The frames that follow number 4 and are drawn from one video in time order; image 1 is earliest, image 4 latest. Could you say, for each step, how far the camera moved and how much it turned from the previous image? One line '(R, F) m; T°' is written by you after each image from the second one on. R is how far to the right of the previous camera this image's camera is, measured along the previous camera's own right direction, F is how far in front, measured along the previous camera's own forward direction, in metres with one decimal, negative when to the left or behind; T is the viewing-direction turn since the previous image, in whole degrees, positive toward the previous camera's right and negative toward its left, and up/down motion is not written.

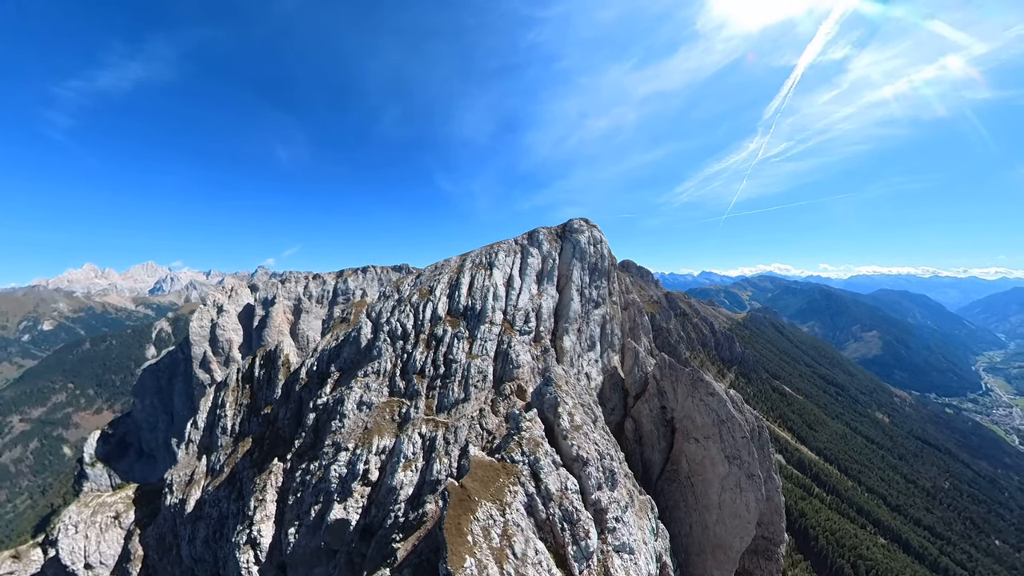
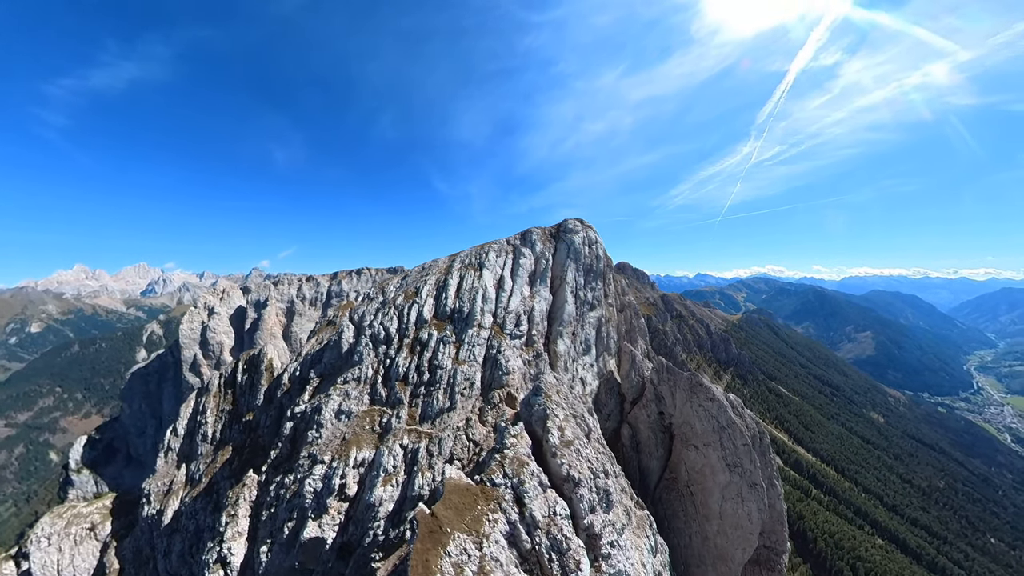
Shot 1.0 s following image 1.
(+1.3, +4.2) m; 0°
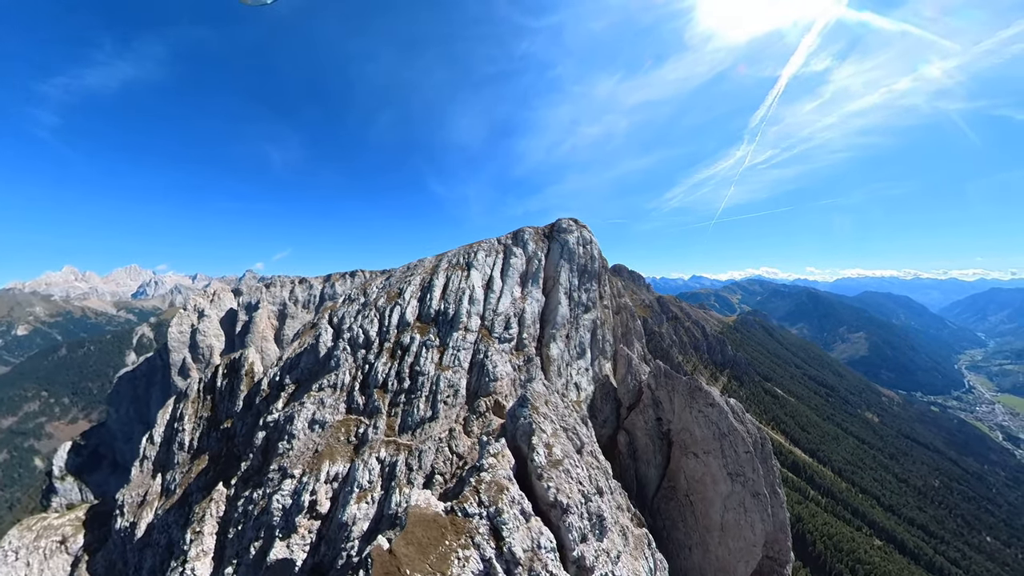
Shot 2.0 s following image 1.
(+1.3, +4.6) m; 0°
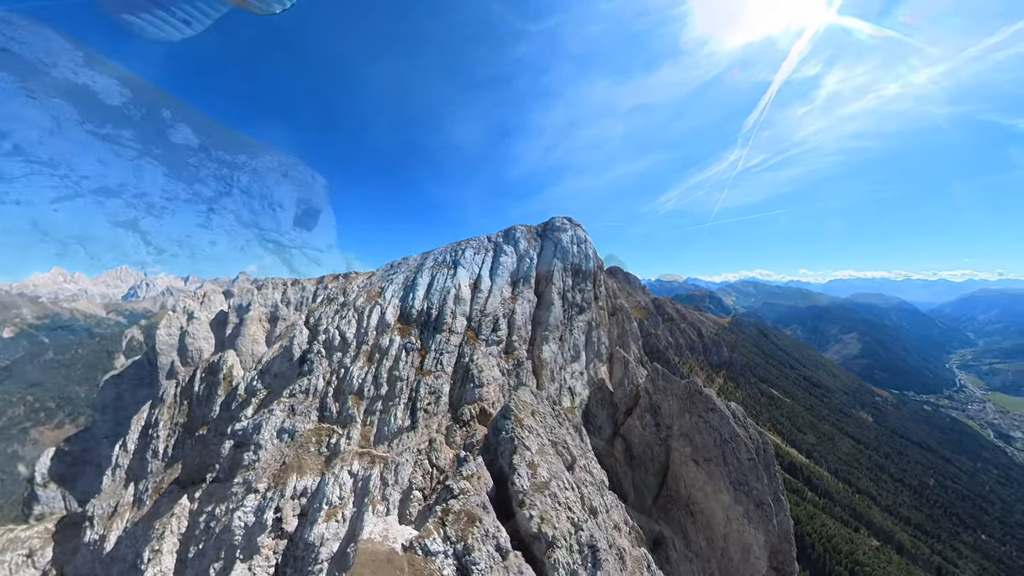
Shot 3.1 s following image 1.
(+1.3, +4.8) m; 0°
